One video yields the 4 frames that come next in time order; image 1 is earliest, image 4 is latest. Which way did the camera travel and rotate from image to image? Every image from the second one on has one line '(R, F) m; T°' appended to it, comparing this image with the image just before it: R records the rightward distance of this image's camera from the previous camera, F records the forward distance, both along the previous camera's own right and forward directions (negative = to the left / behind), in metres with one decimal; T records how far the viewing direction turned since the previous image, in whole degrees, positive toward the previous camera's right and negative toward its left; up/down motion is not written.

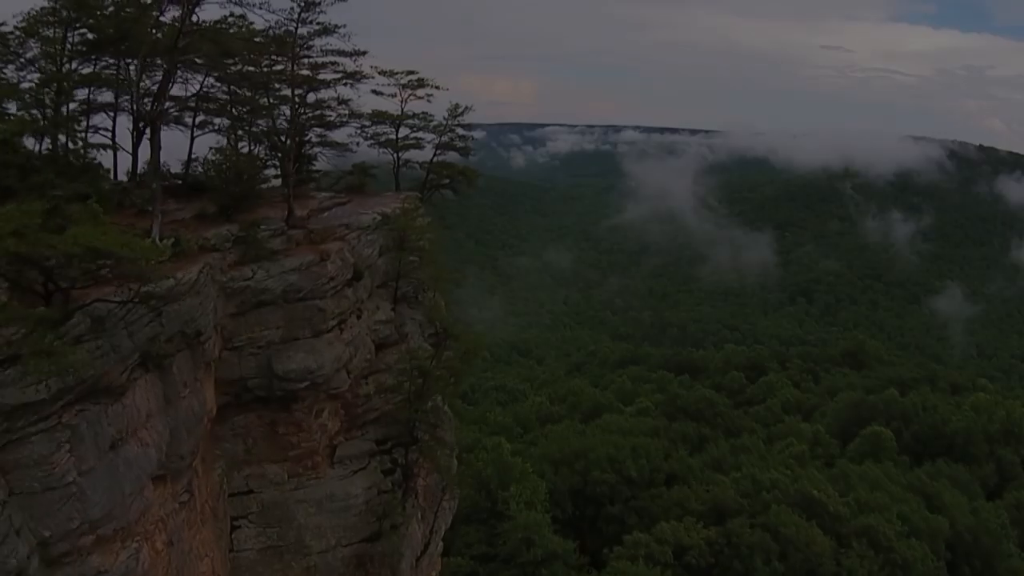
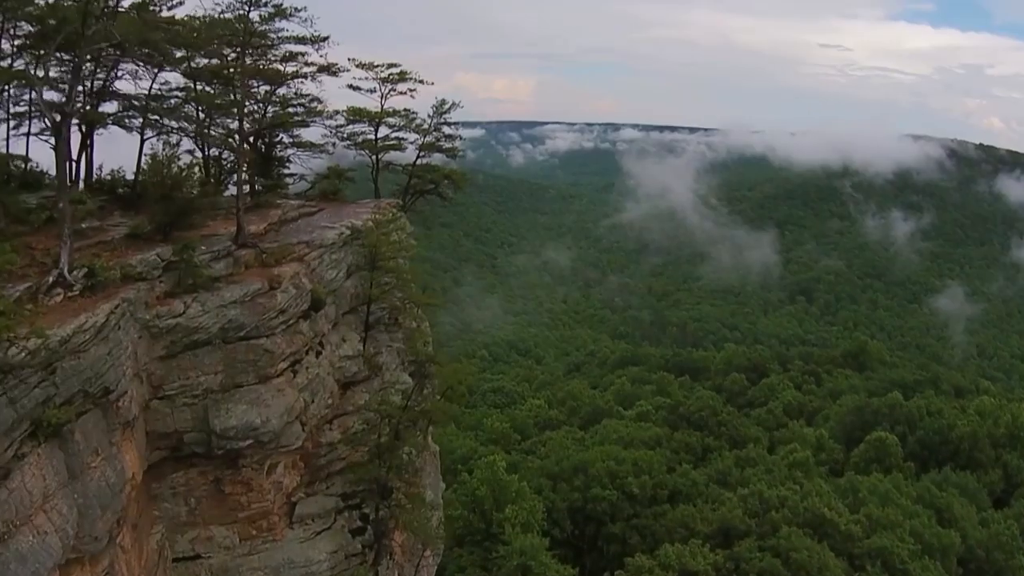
(+0.1, +0.8) m; 0°
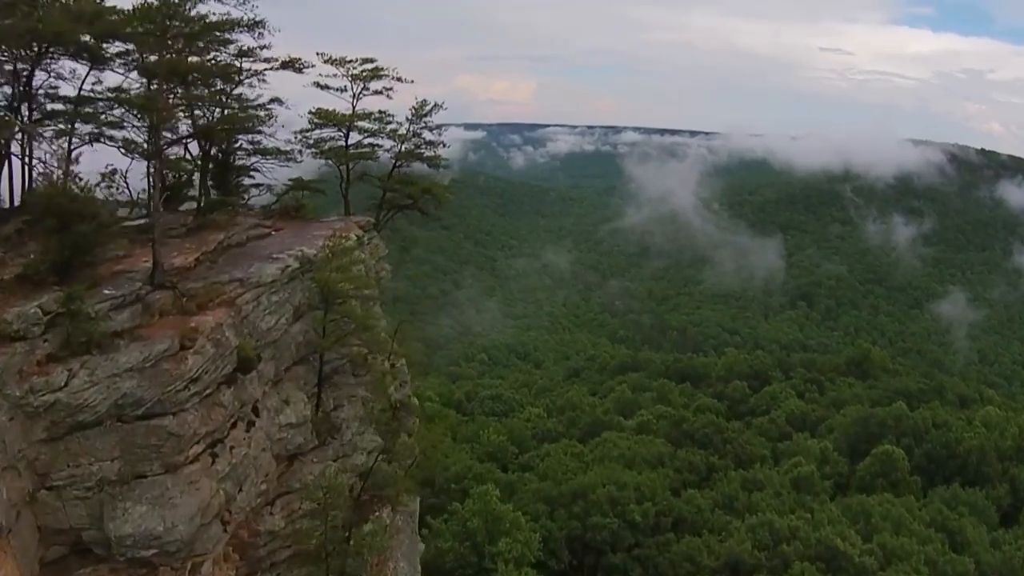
(+0.1, +0.9) m; 0°
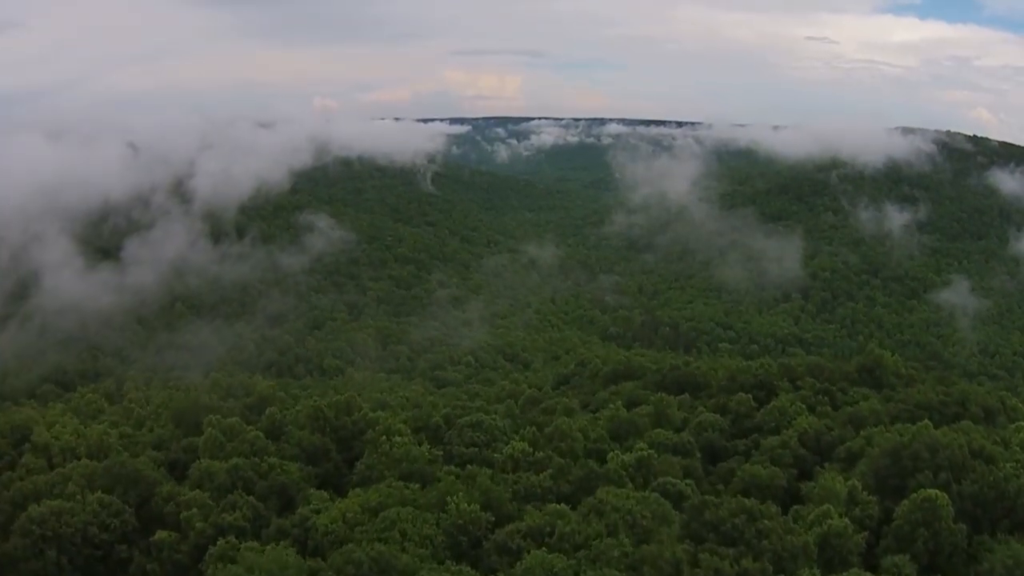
(+0.6, +5.5) m; +1°
